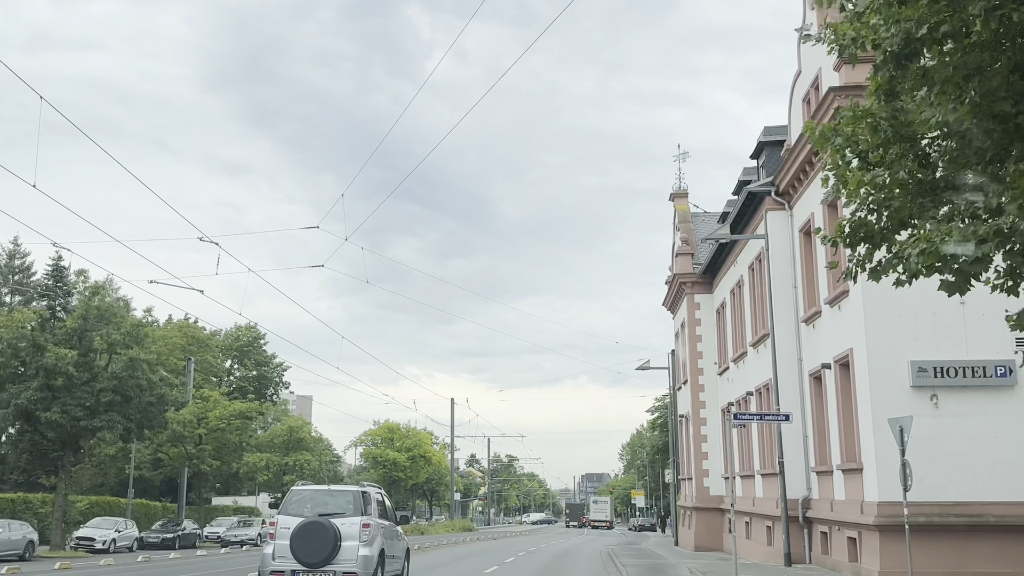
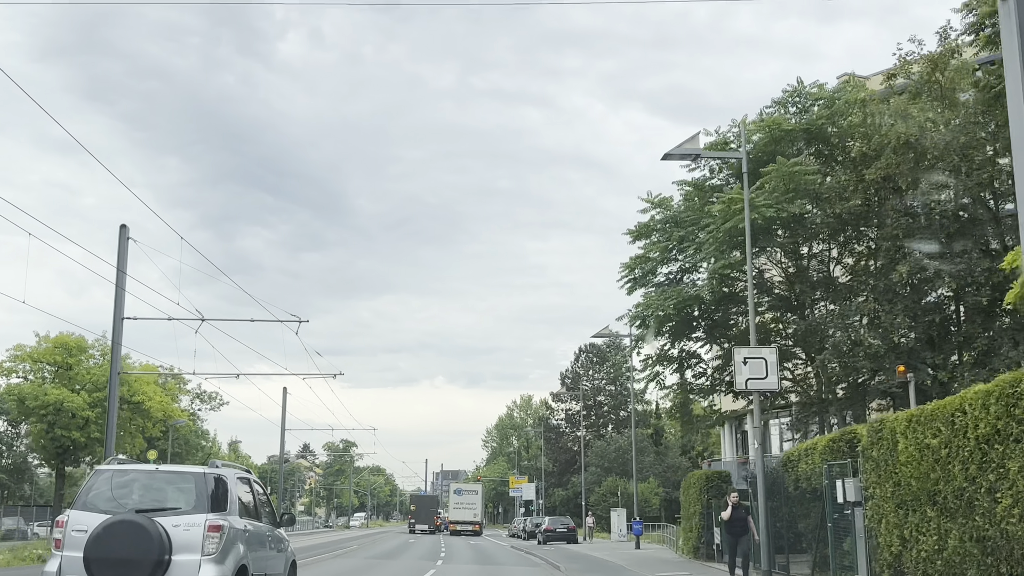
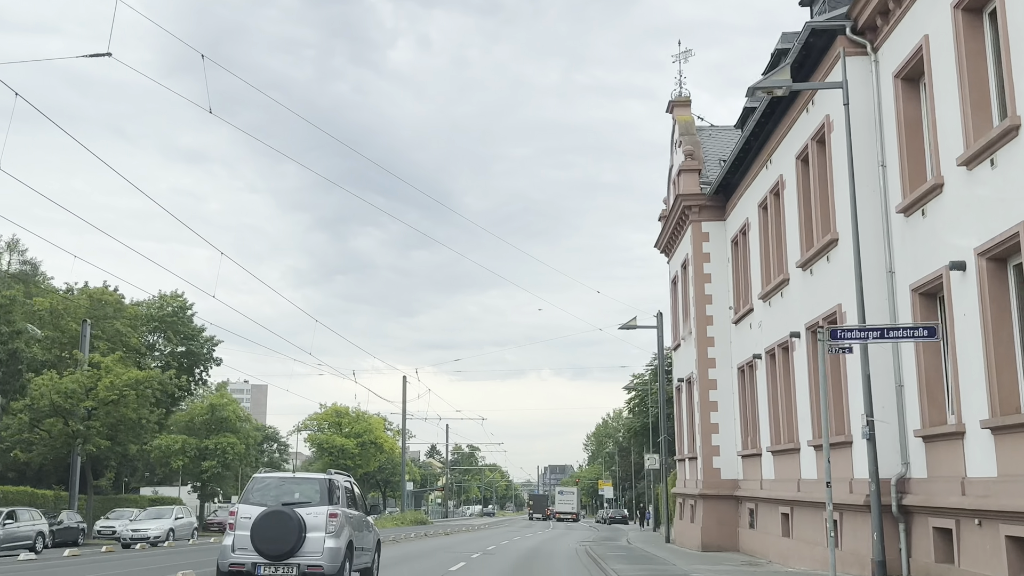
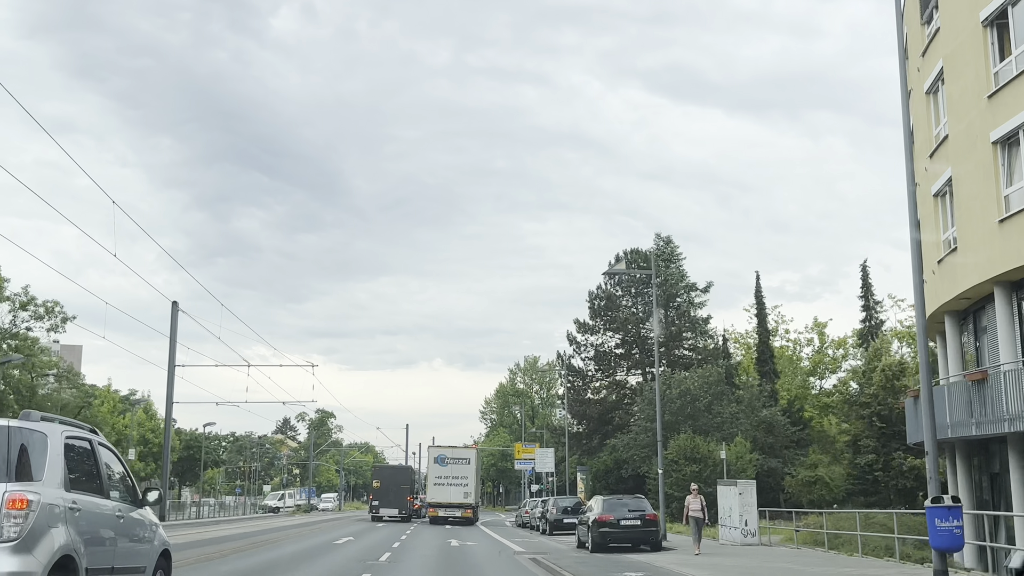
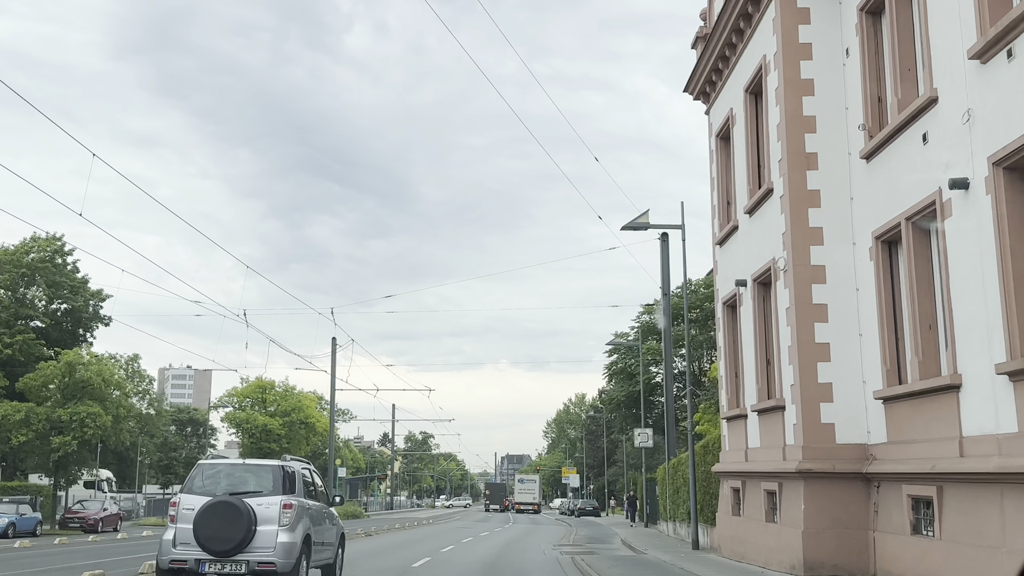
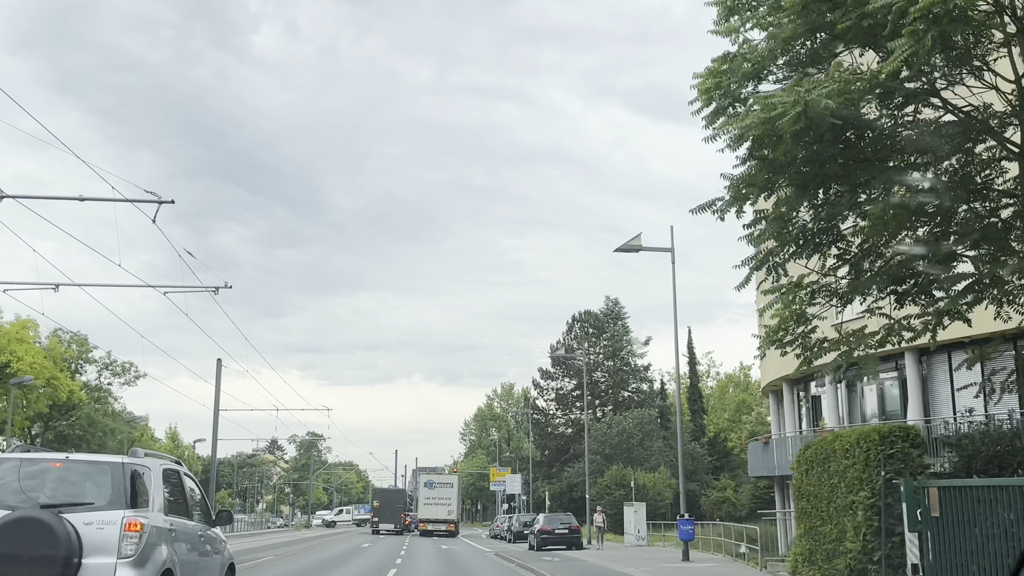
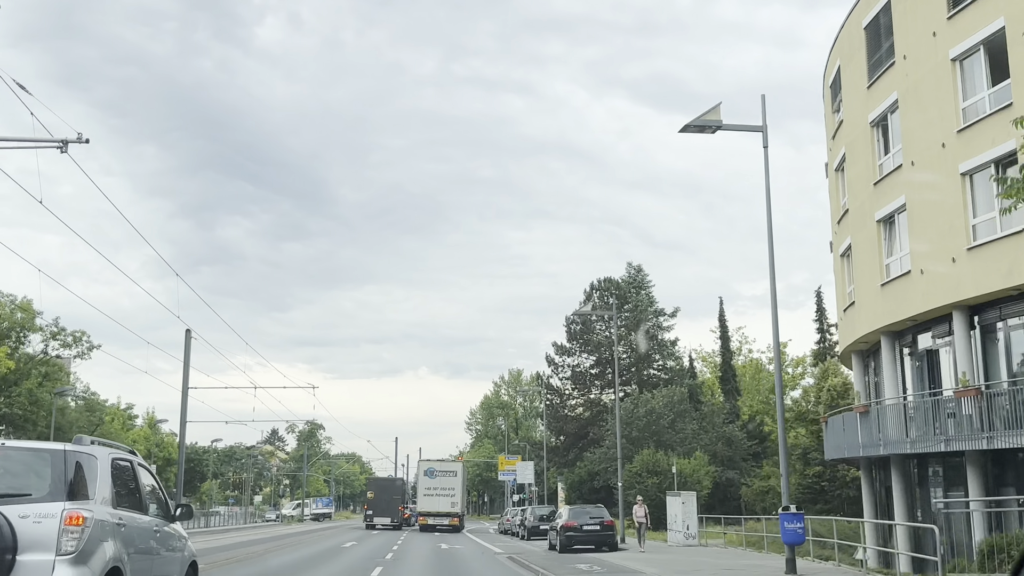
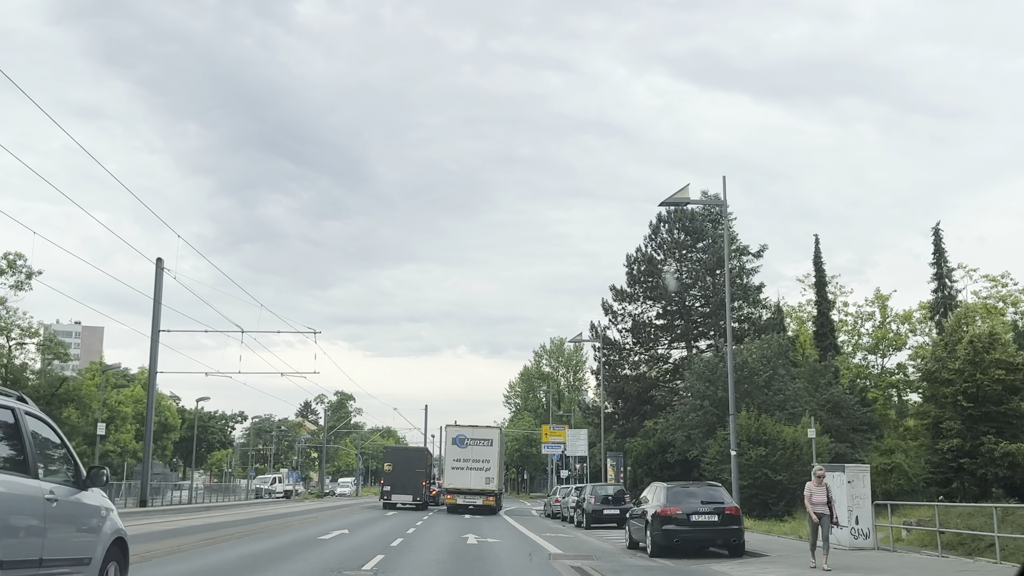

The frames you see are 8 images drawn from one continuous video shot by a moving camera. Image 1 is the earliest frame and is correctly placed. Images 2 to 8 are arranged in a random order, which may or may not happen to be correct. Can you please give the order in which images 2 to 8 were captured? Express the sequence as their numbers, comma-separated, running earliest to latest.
3, 5, 2, 6, 7, 4, 8
